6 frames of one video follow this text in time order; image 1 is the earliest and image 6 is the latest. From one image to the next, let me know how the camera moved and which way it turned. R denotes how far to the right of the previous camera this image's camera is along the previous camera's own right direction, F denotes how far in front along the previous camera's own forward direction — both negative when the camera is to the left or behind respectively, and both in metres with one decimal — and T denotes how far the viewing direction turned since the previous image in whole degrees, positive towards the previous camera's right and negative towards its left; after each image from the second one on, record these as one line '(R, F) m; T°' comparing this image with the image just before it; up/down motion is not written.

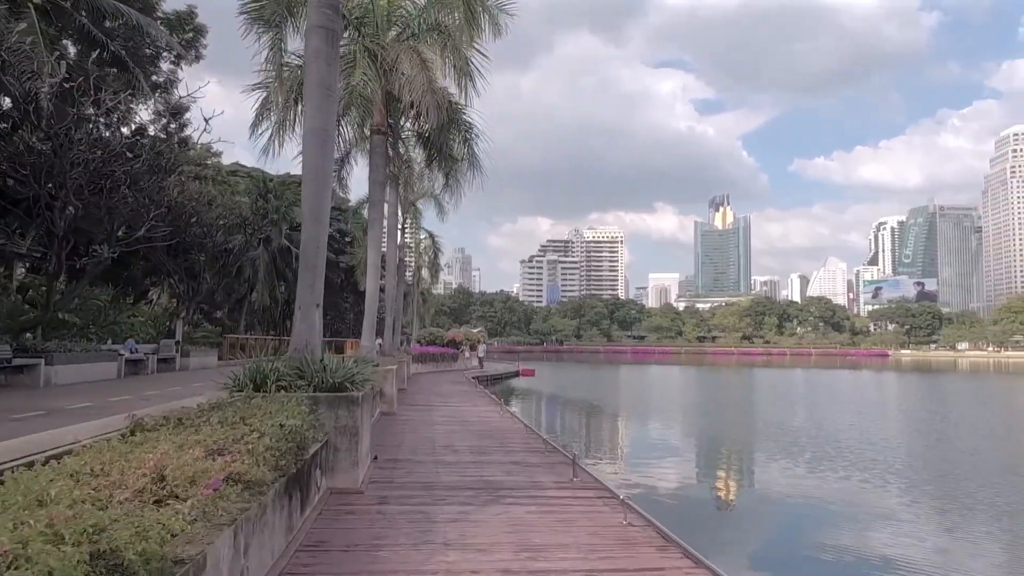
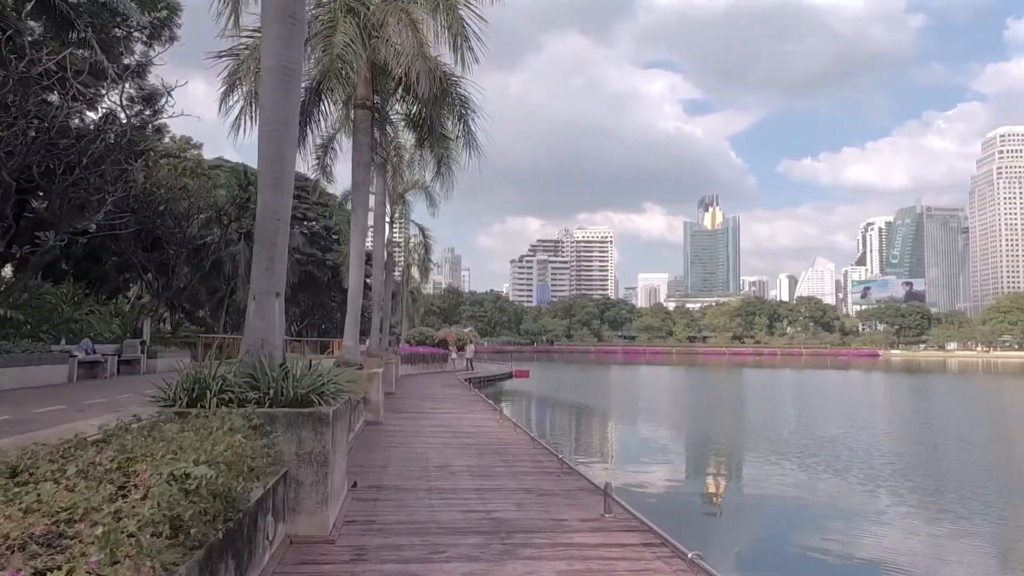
(-0.1, +0.9) m; +1°
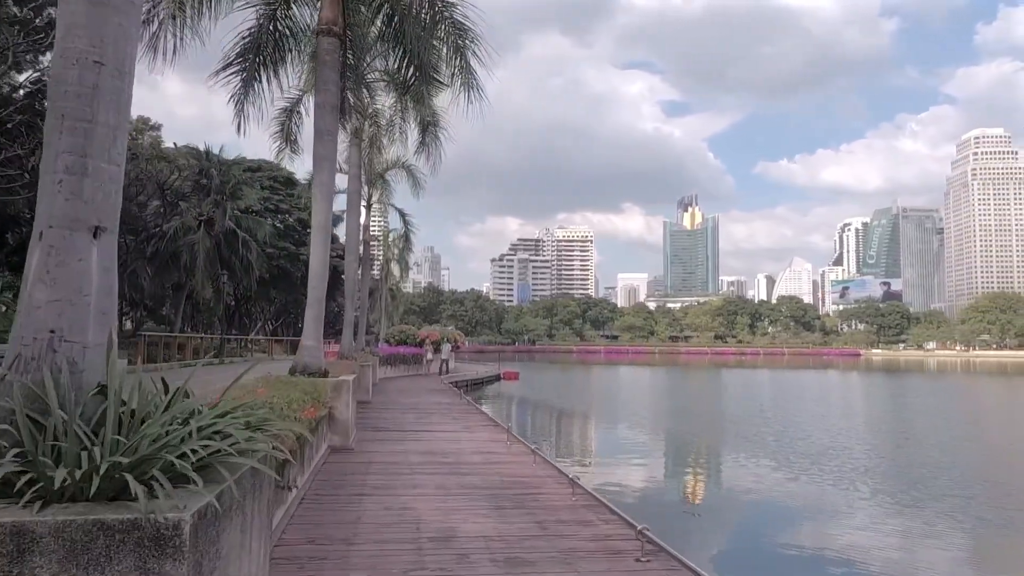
(-0.3, +1.7) m; +2°
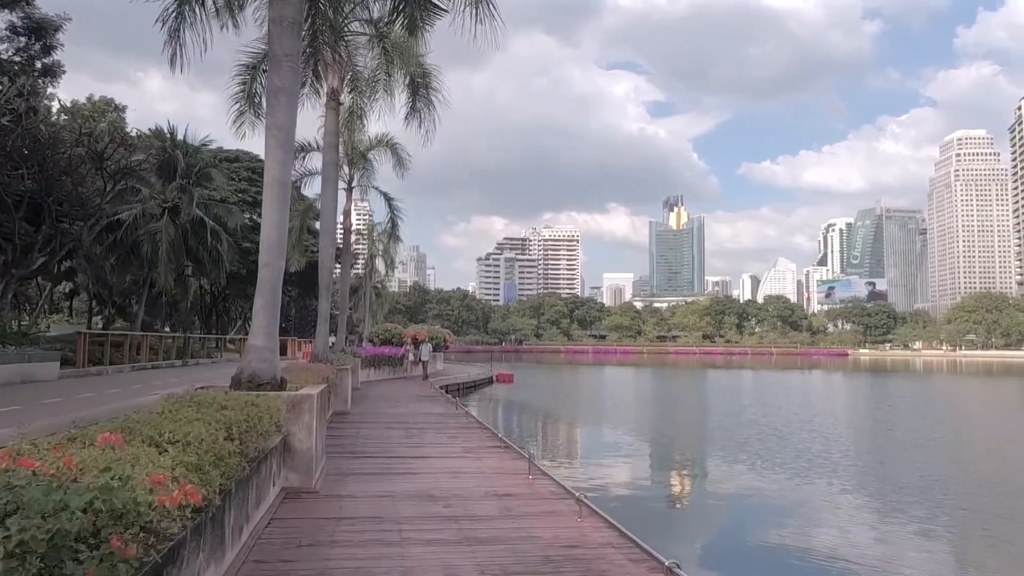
(-0.2, +1.4) m; +1°
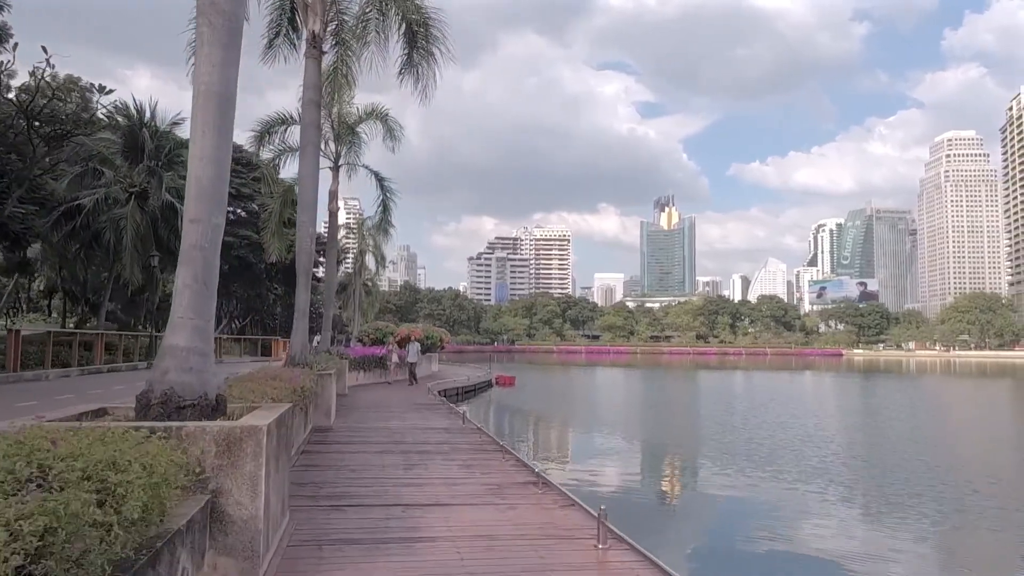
(-0.3, +1.4) m; +1°
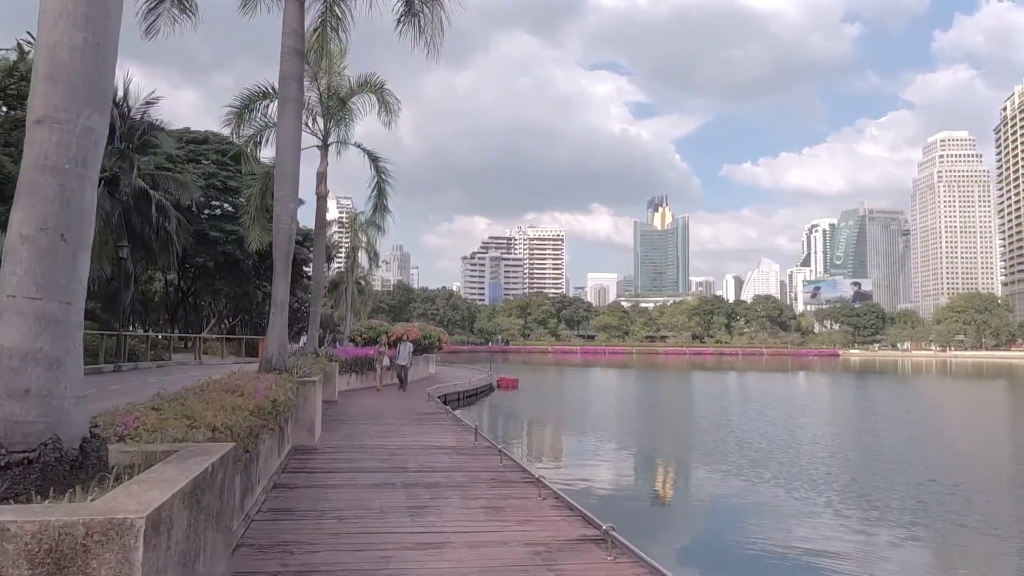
(-0.2, +1.1) m; +1°
